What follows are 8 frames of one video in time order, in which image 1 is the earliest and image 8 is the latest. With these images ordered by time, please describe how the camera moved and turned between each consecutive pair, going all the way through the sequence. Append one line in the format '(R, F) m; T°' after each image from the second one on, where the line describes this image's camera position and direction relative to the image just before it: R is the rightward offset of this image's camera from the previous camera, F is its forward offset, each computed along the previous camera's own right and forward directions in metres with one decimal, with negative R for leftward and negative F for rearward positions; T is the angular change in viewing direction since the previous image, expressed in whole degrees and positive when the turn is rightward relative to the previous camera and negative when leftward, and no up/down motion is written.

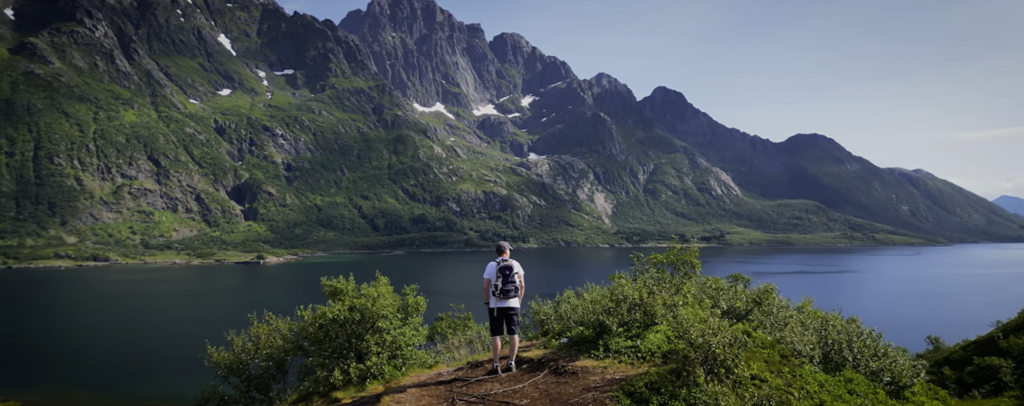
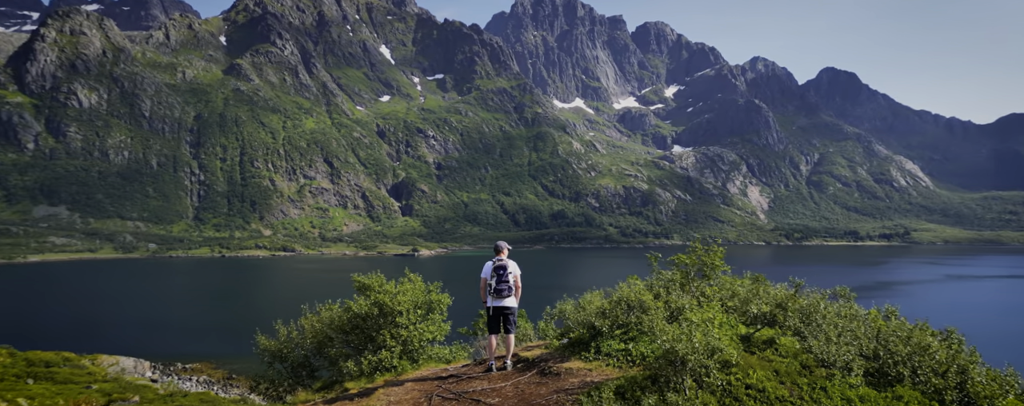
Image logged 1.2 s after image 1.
(+10.8, +0.4) m; -15°
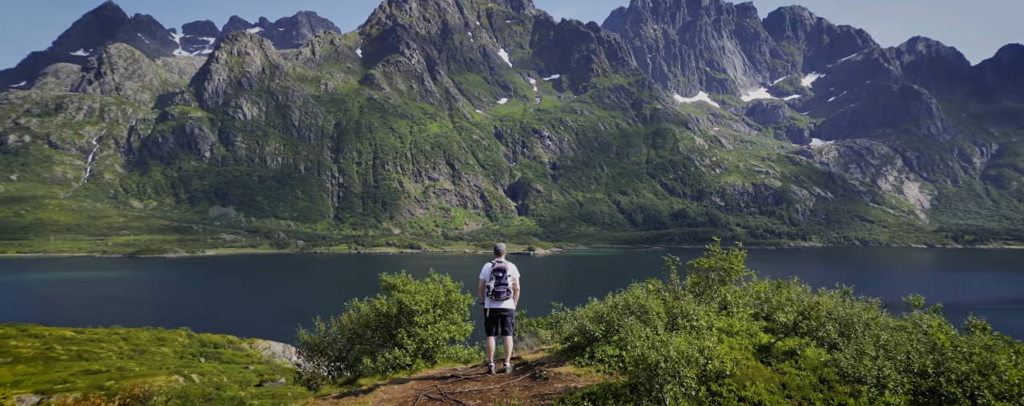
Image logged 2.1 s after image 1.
(+8.6, +1.2) m; -12°
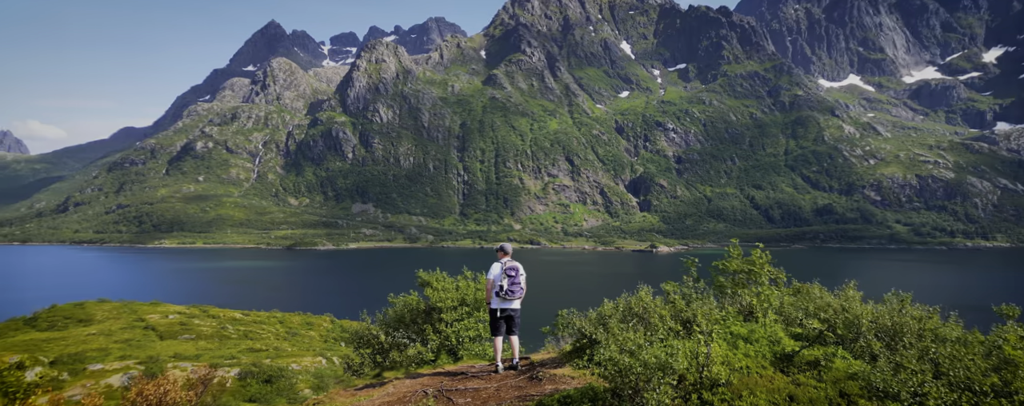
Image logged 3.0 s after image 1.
(+8.3, +1.6) m; -13°
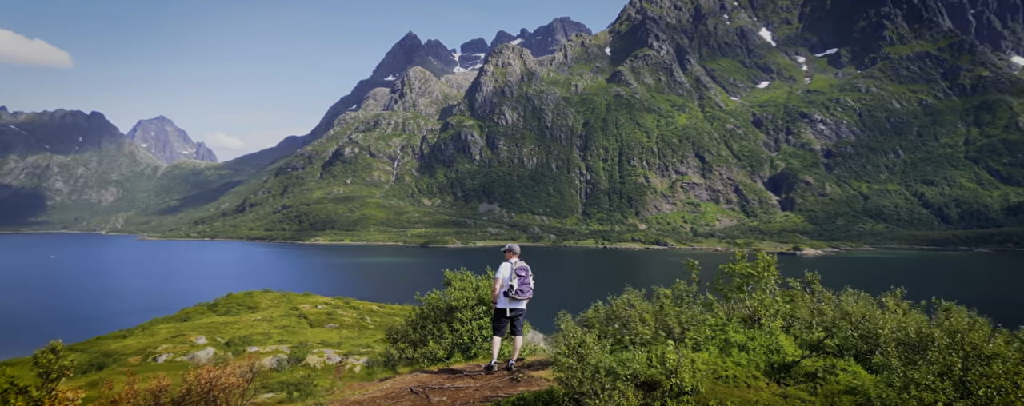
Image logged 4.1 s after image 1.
(+9.5, +1.7) m; -14°
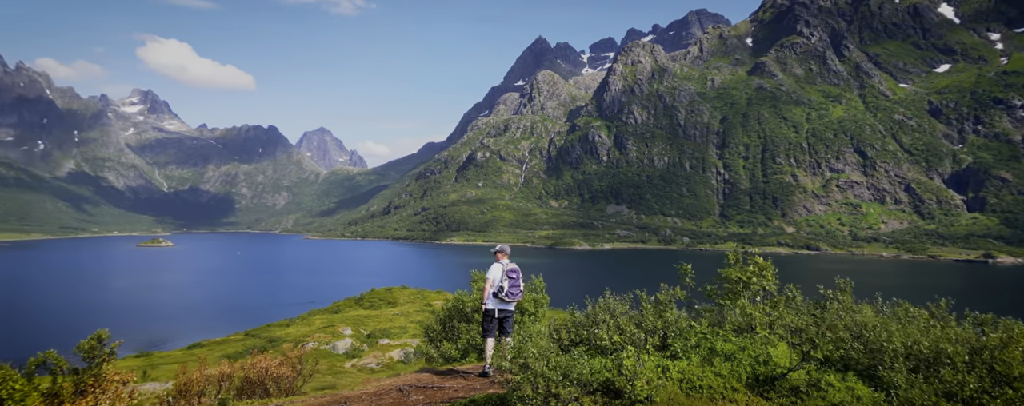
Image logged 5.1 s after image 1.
(+9.6, +2.3) m; -14°
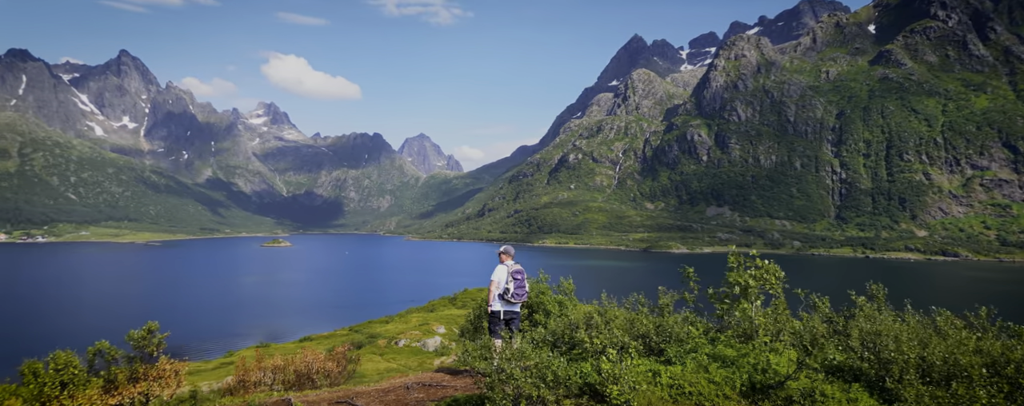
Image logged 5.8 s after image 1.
(+6.1, +1.3) m; -10°
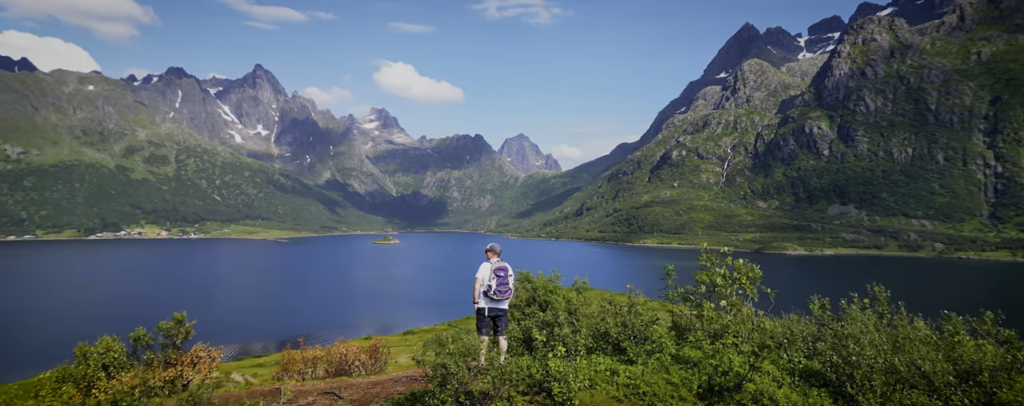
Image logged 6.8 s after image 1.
(+6.1, +3.5) m; -11°
